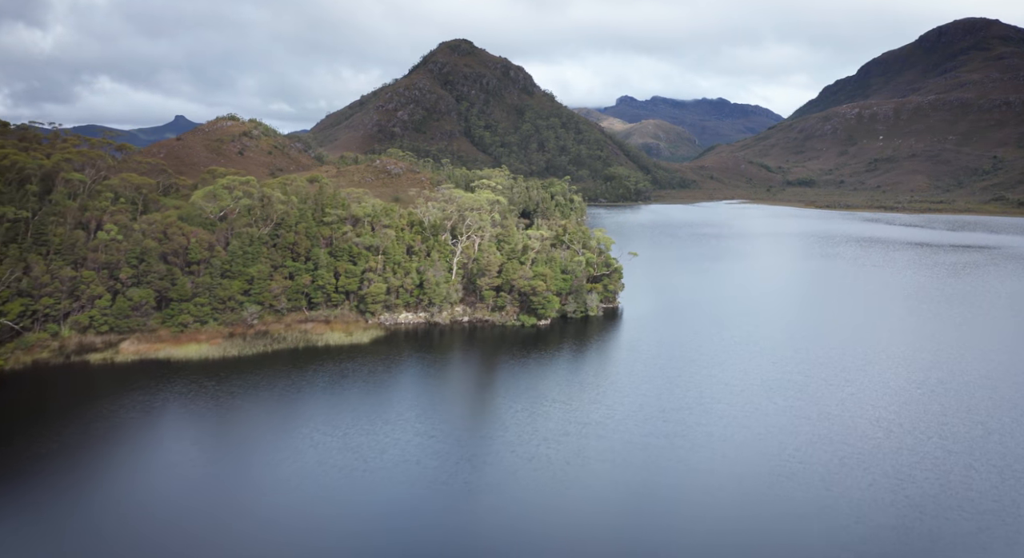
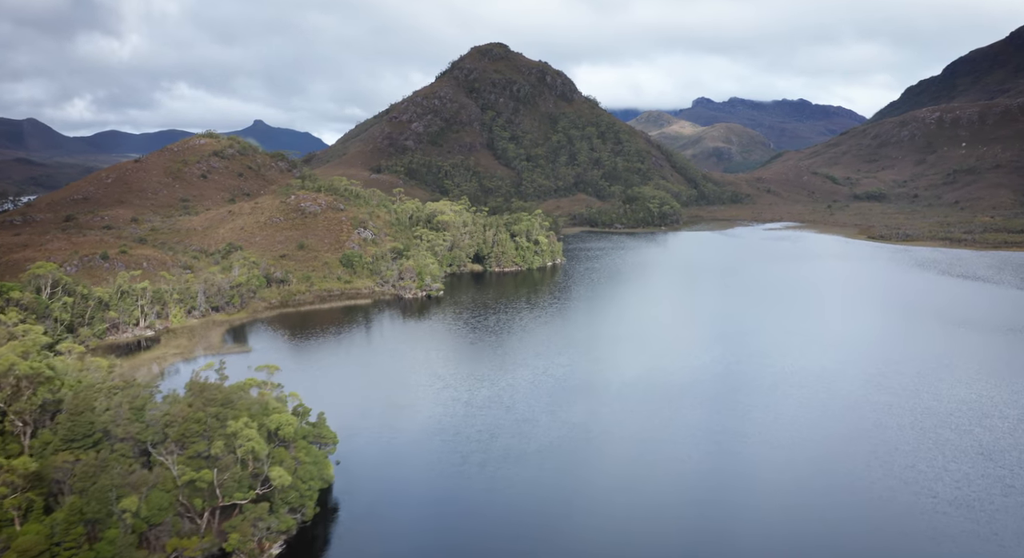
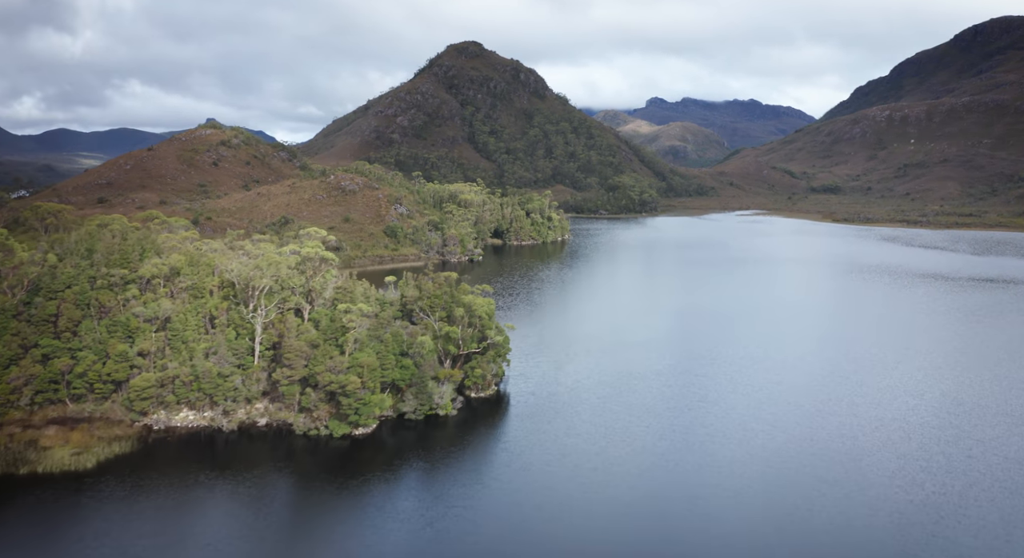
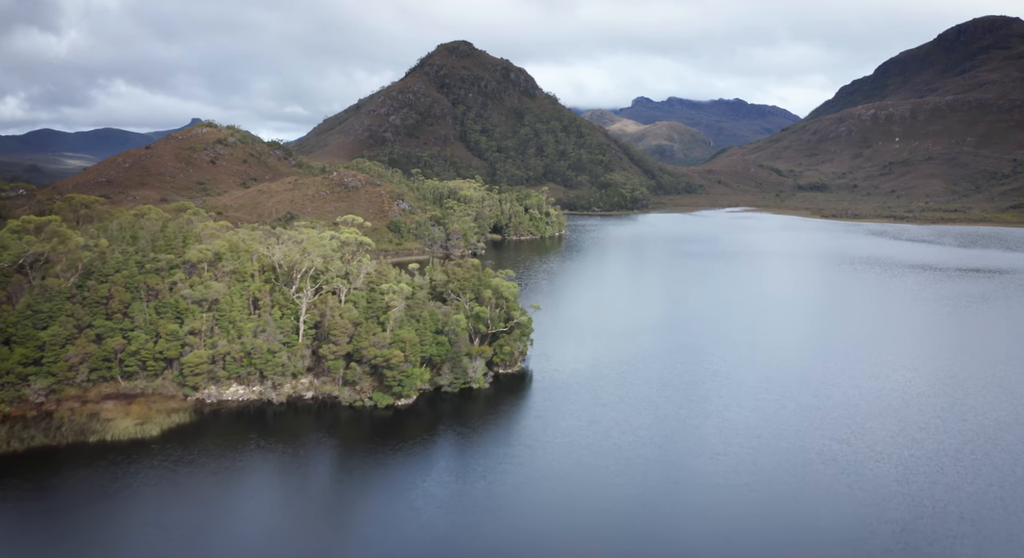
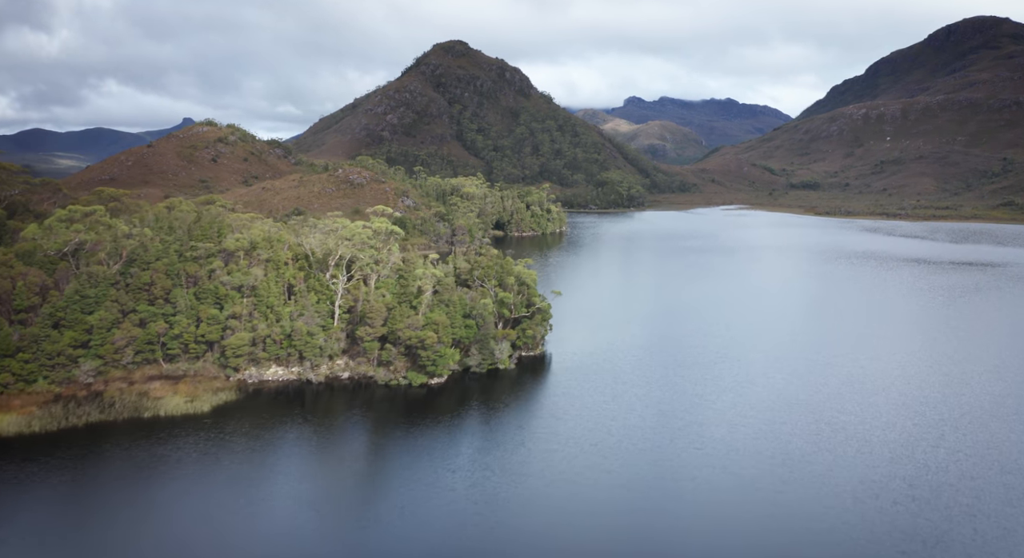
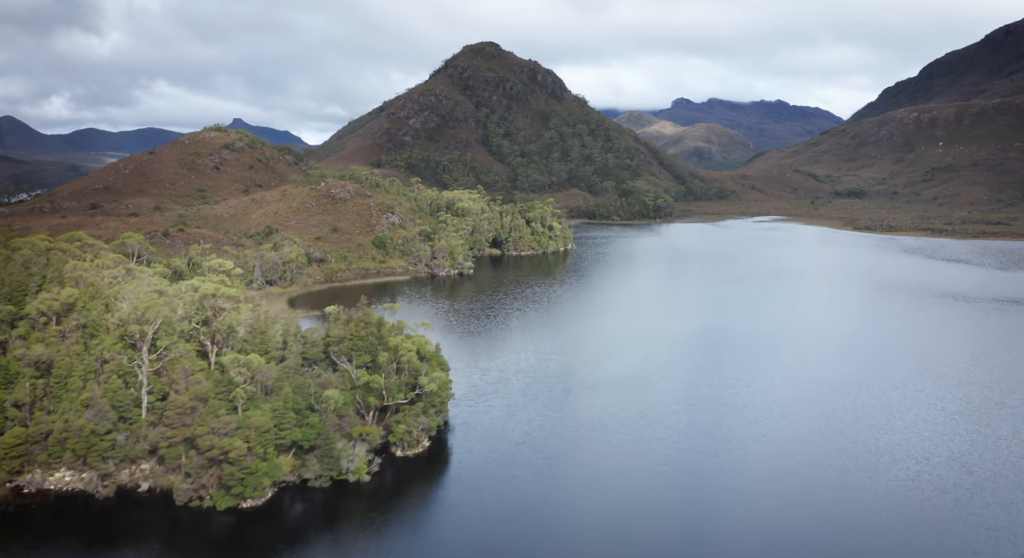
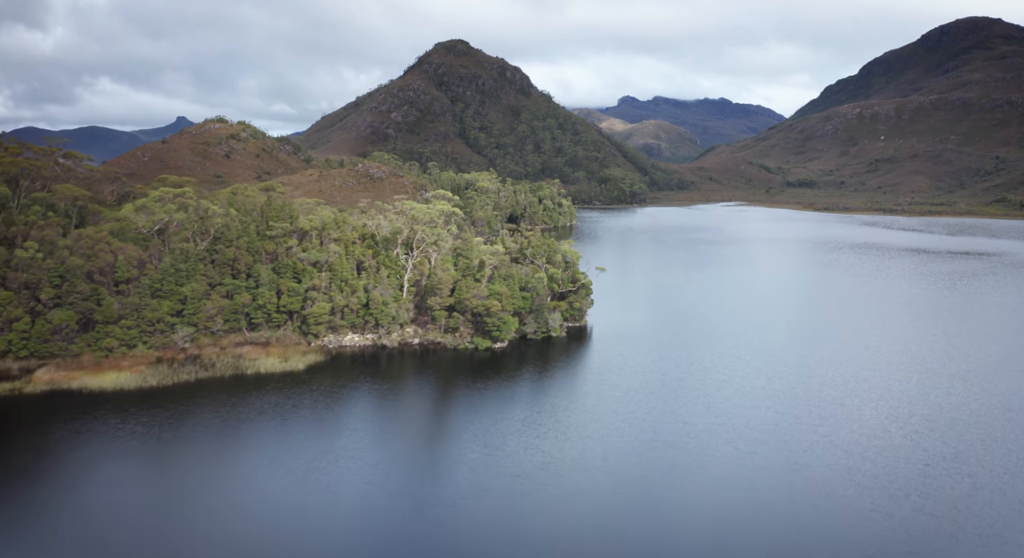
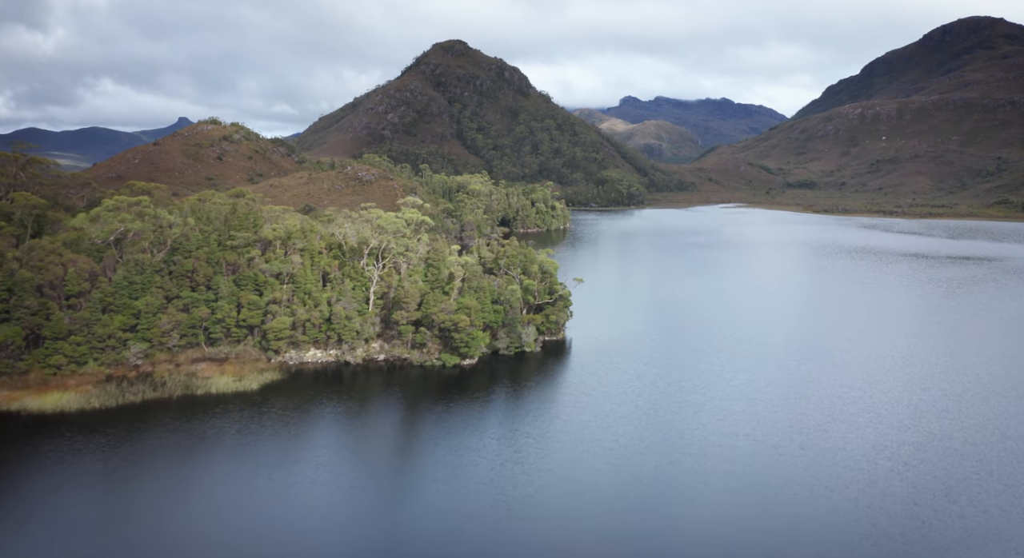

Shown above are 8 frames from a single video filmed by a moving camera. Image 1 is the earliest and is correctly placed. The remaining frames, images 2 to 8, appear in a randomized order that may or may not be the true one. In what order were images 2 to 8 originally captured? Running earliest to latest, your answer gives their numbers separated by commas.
7, 8, 5, 4, 3, 6, 2
